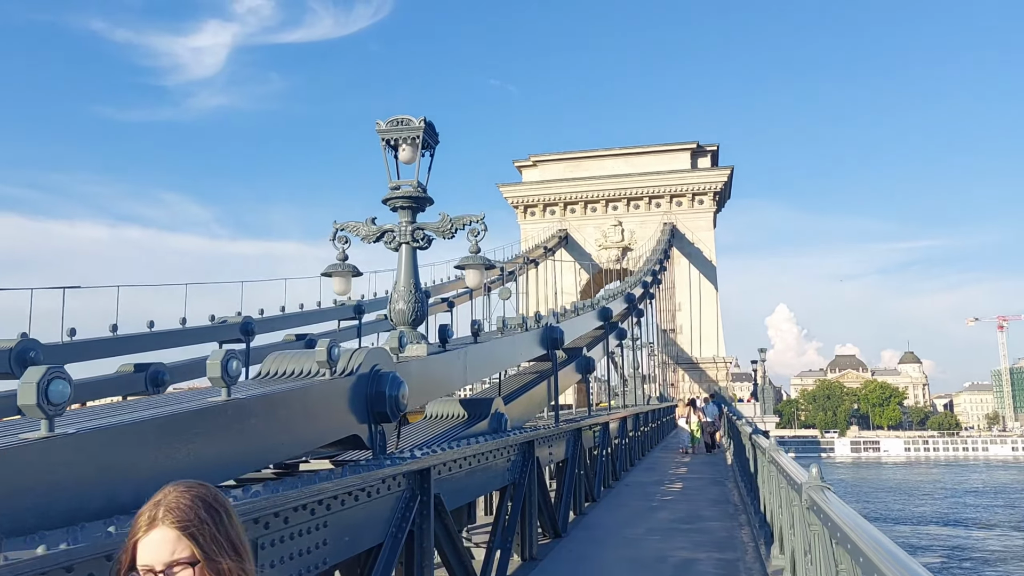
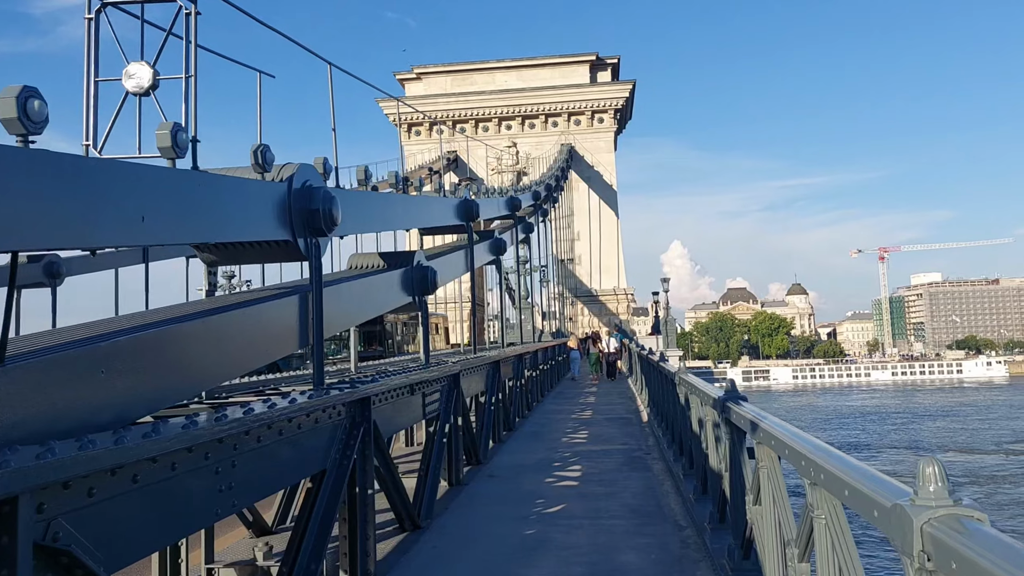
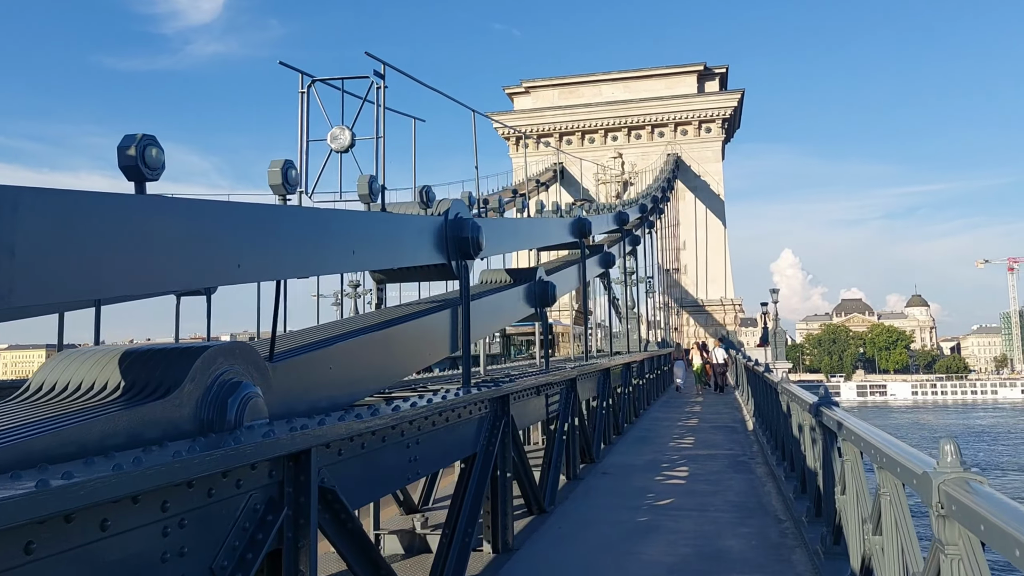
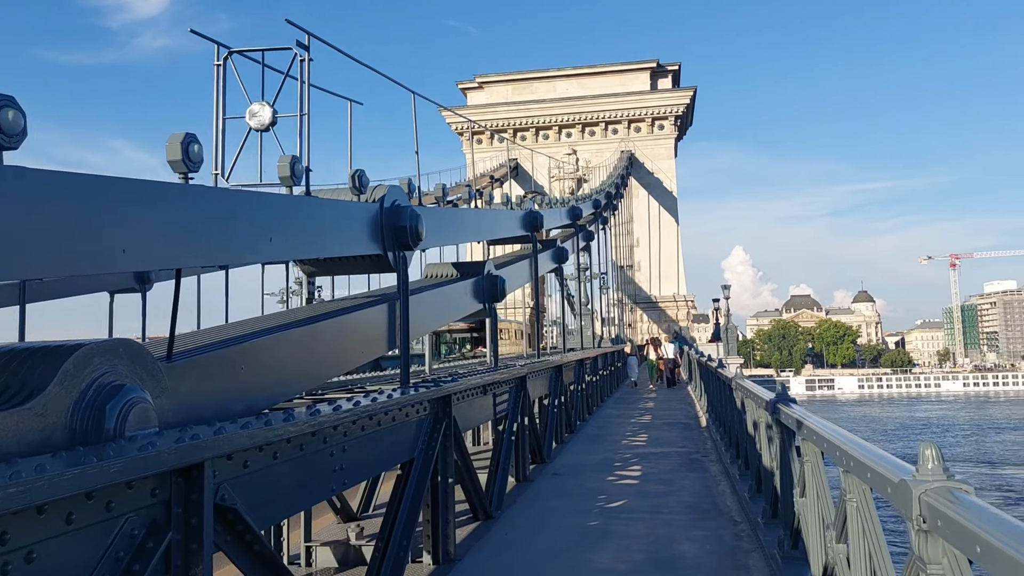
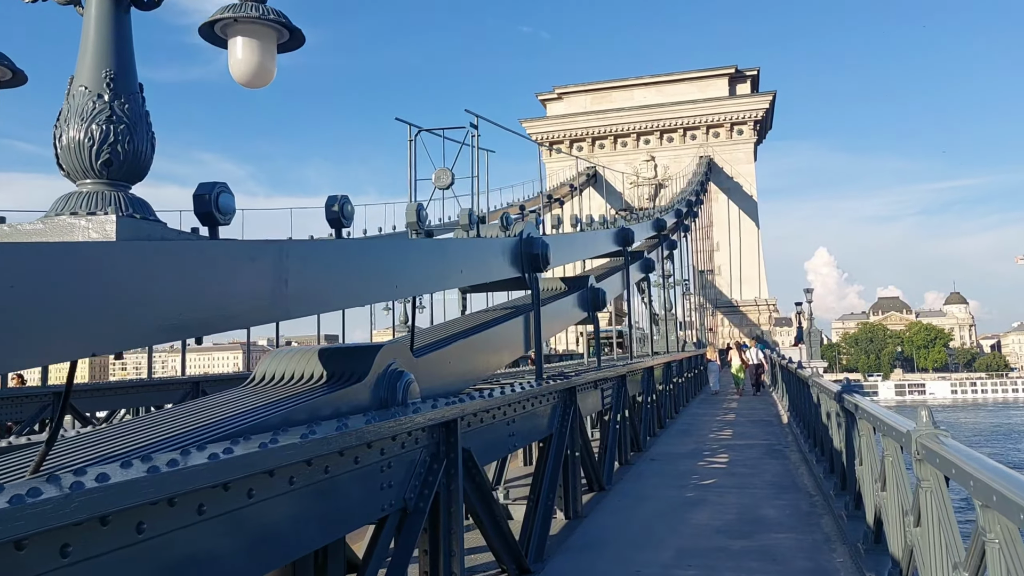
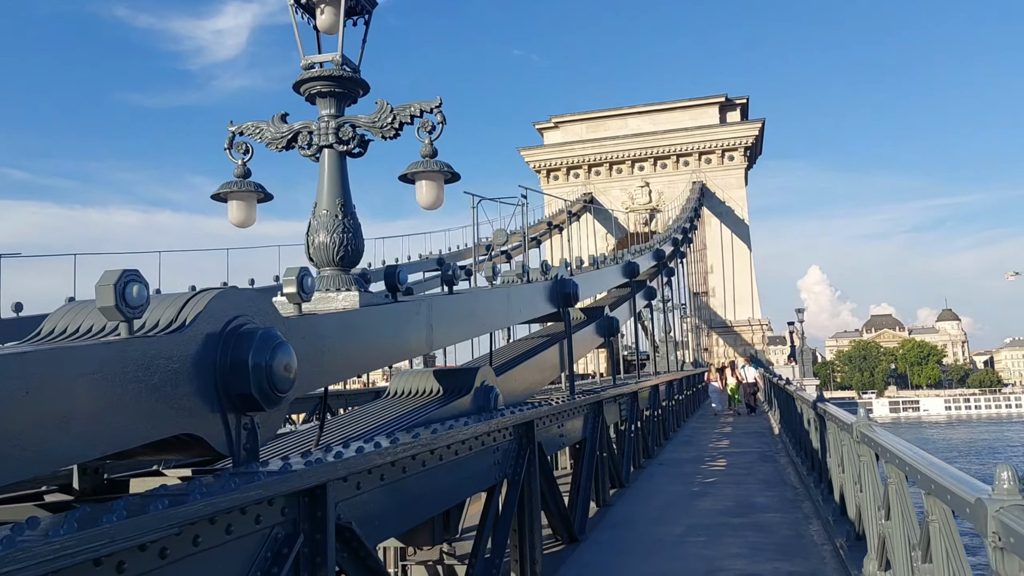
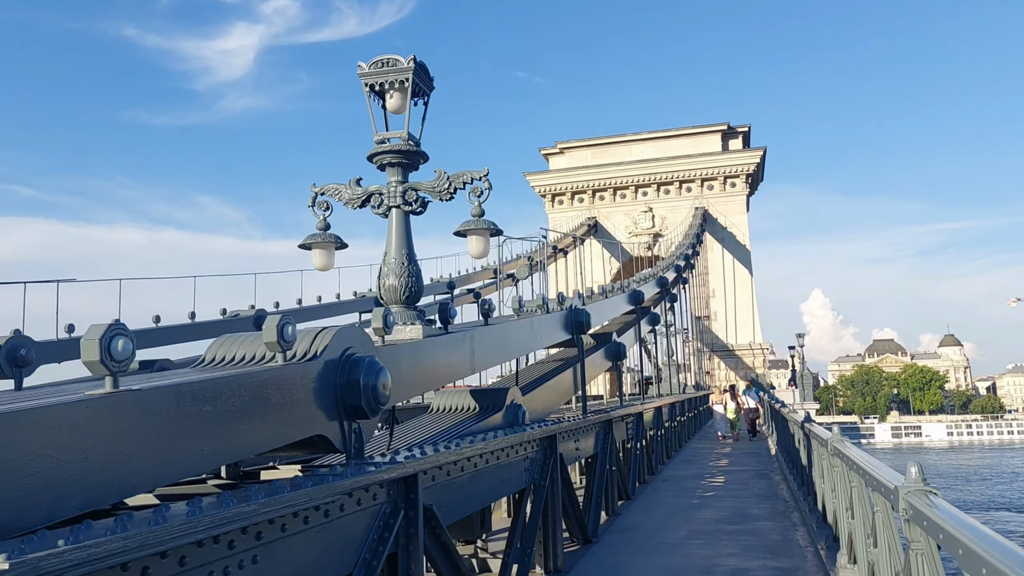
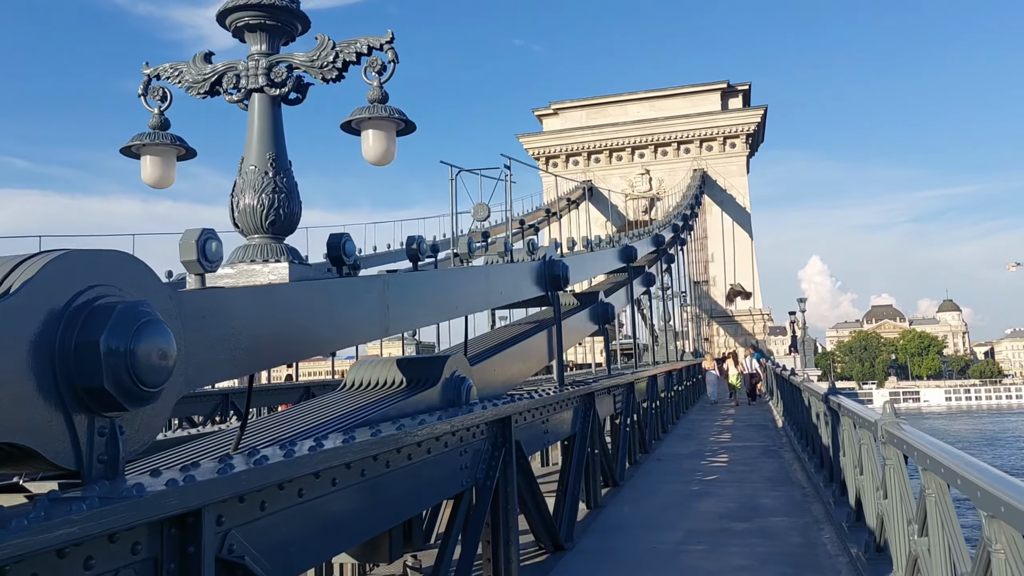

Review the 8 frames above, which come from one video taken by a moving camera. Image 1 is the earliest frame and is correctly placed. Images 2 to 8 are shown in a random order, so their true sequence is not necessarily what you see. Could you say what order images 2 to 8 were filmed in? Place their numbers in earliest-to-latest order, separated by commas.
7, 6, 8, 5, 3, 4, 2
